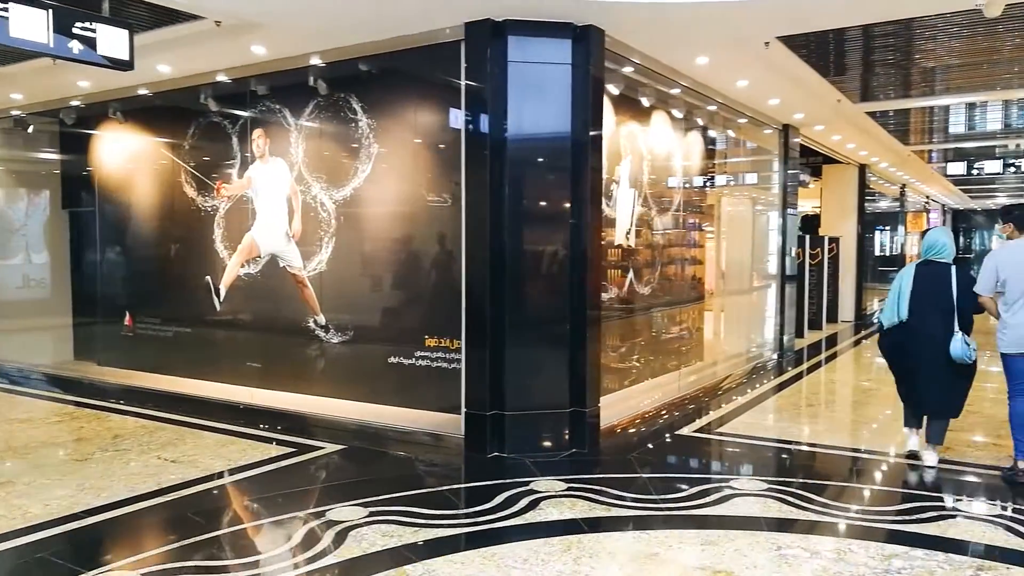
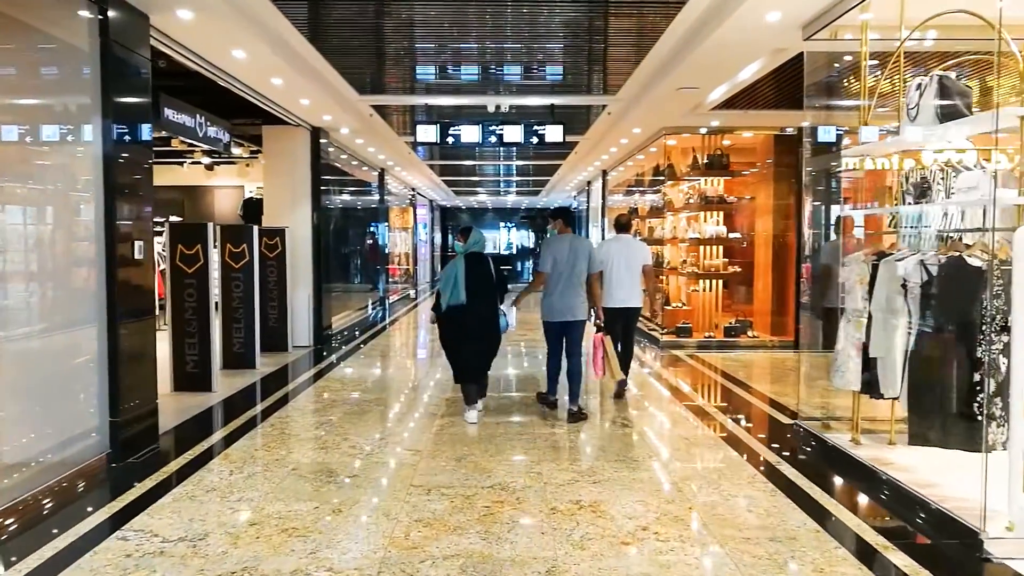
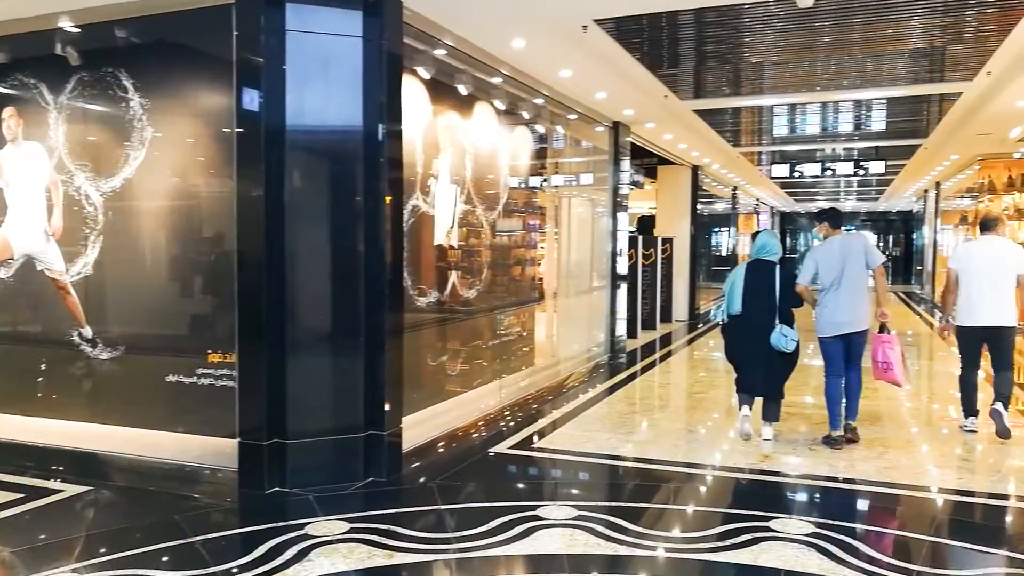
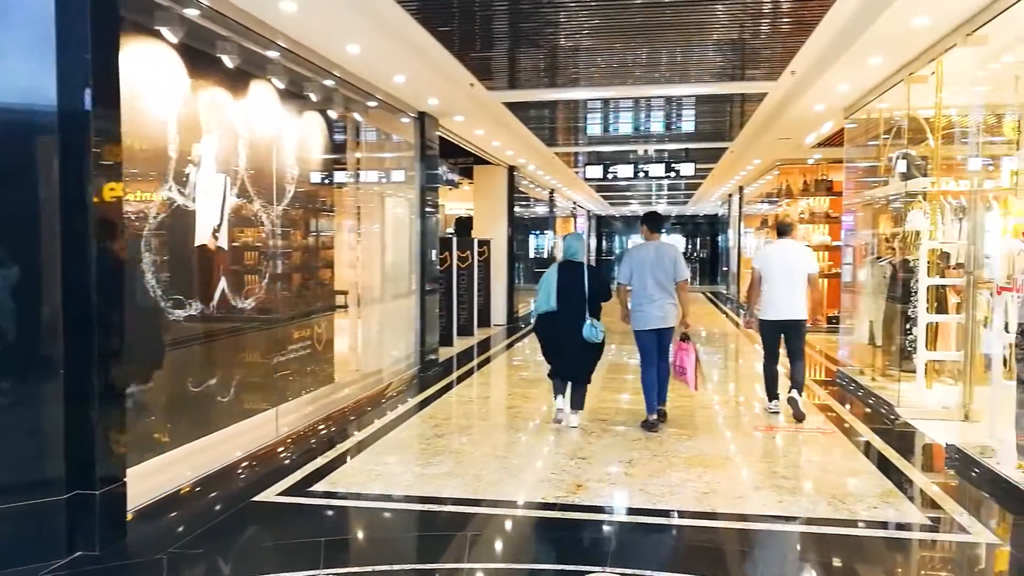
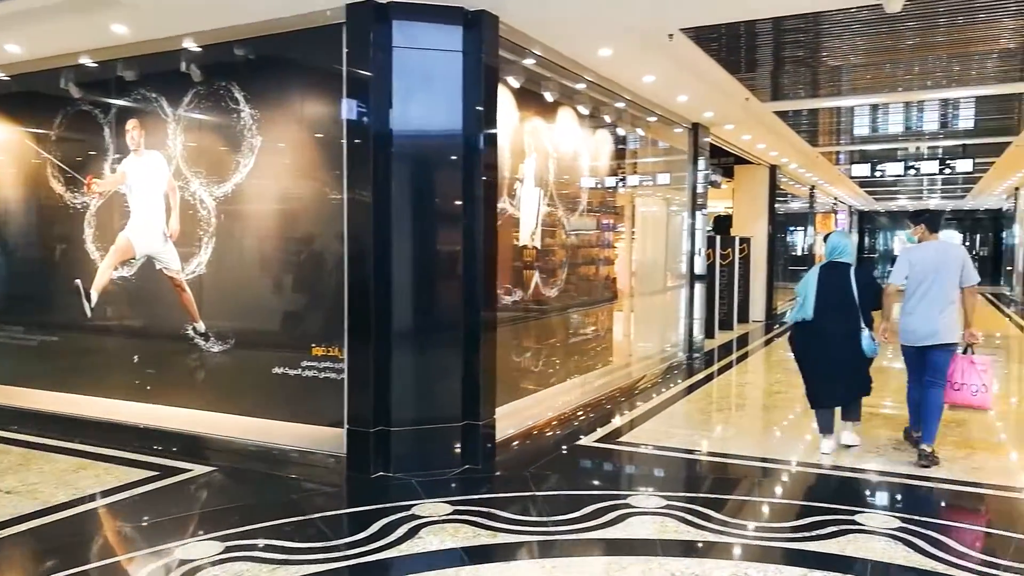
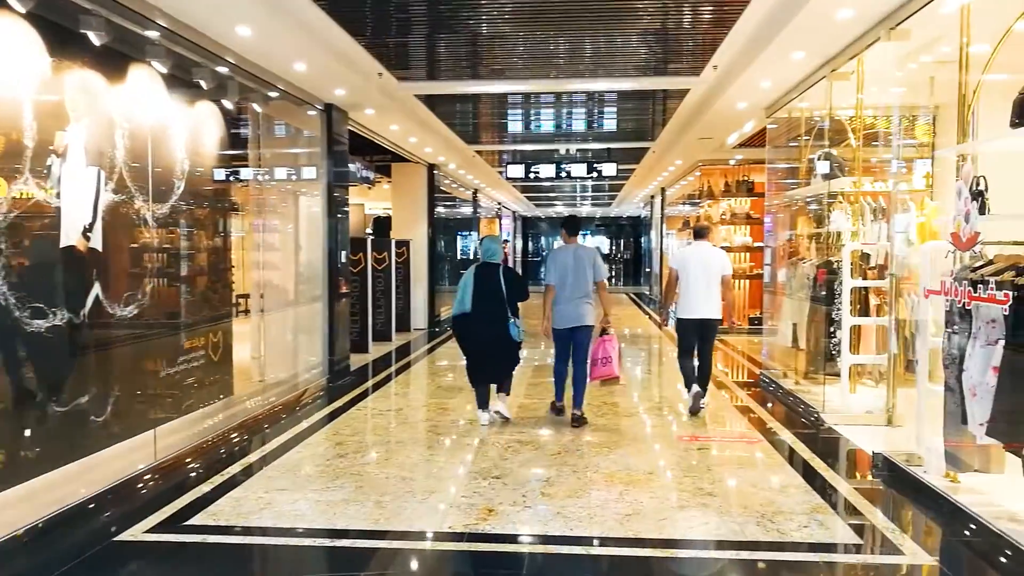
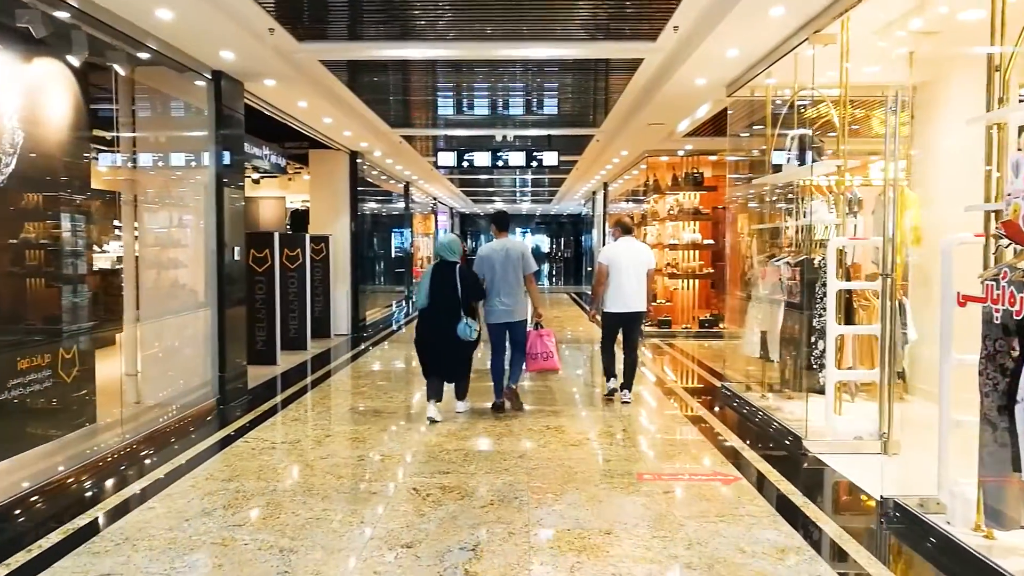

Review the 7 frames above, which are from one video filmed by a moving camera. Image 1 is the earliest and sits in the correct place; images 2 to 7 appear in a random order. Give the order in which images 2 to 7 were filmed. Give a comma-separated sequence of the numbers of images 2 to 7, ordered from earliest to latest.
5, 3, 4, 6, 7, 2
